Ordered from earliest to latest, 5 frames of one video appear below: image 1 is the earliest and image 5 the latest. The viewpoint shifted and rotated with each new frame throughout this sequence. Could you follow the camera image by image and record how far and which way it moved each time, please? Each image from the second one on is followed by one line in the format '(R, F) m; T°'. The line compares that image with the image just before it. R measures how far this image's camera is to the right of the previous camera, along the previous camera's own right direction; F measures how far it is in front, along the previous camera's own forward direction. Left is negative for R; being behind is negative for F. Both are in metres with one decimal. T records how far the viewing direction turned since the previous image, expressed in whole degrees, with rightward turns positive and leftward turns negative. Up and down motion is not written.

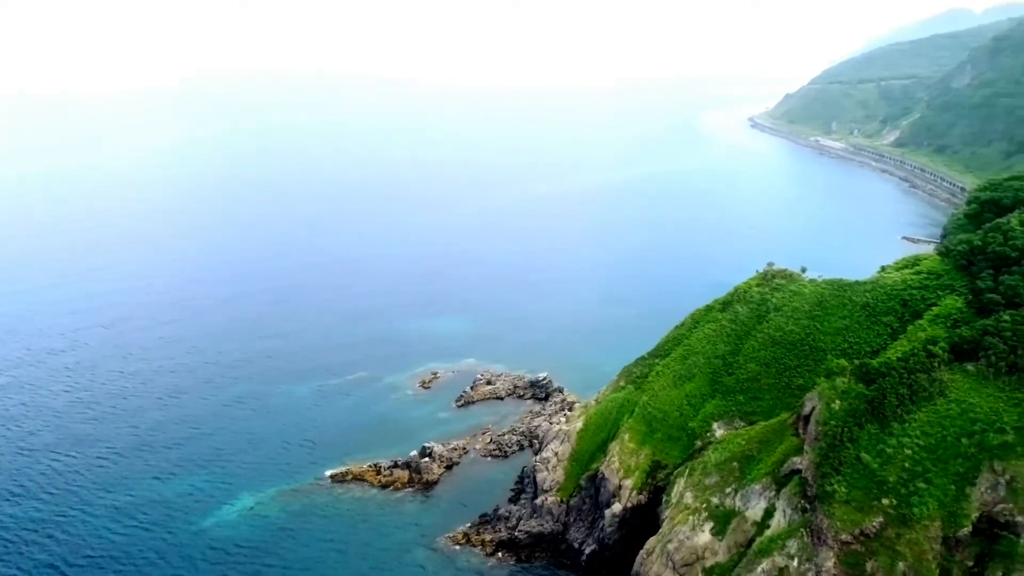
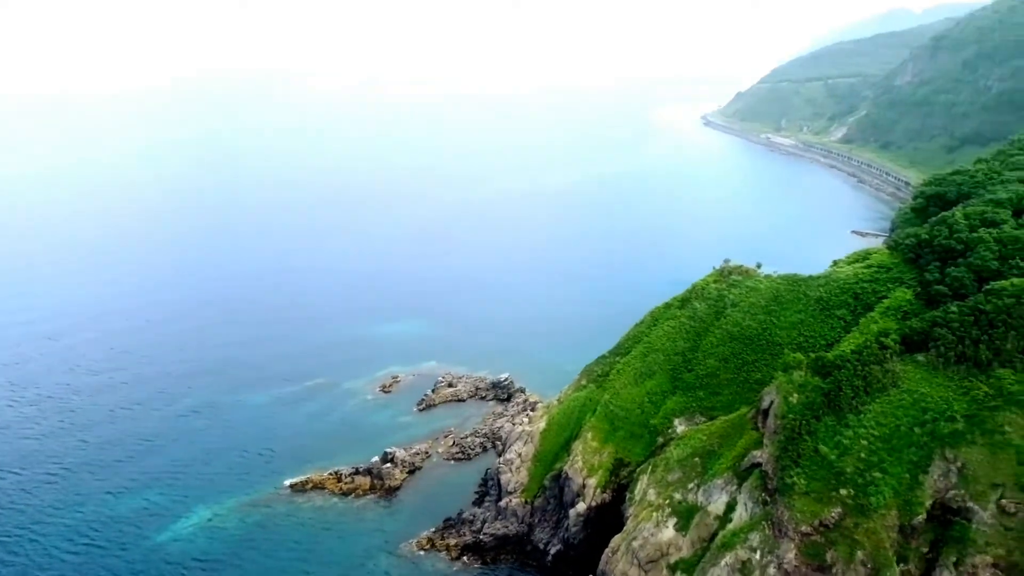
(0.0, +0.2) m; +3°
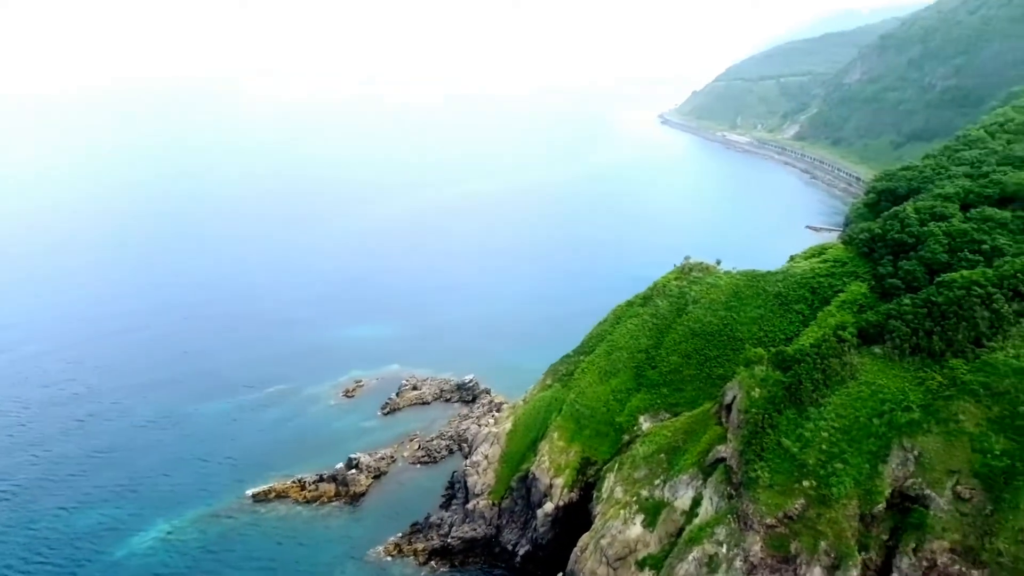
(-0.2, +0.1) m; +3°
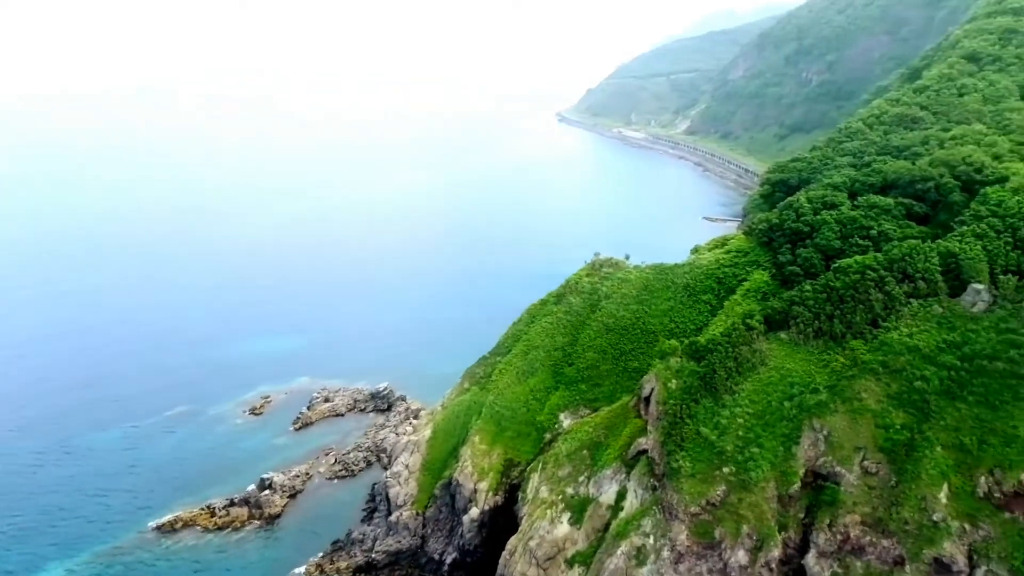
(-0.8, +0.6) m; +7°
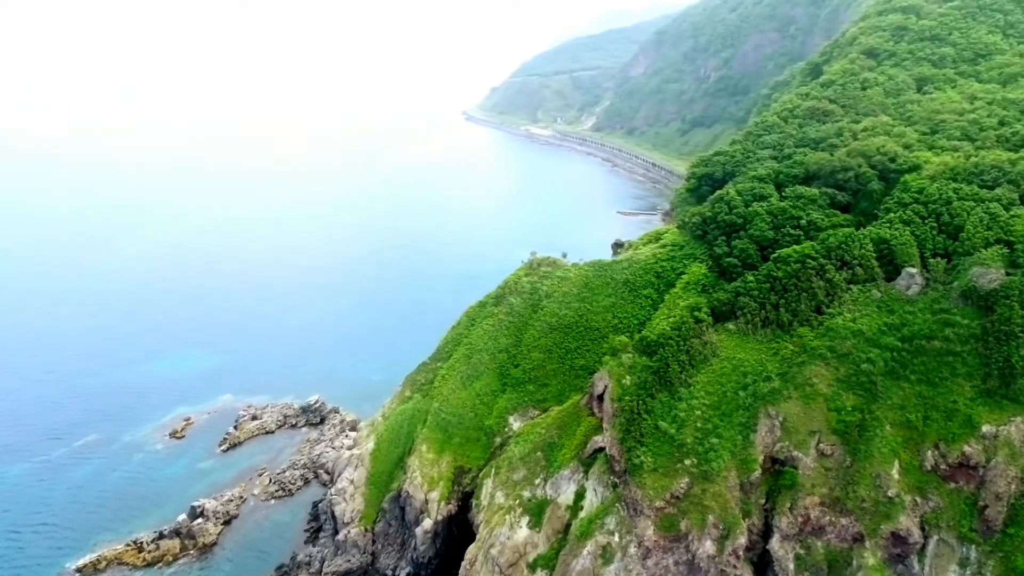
(-3.0, +1.3) m; +8°
